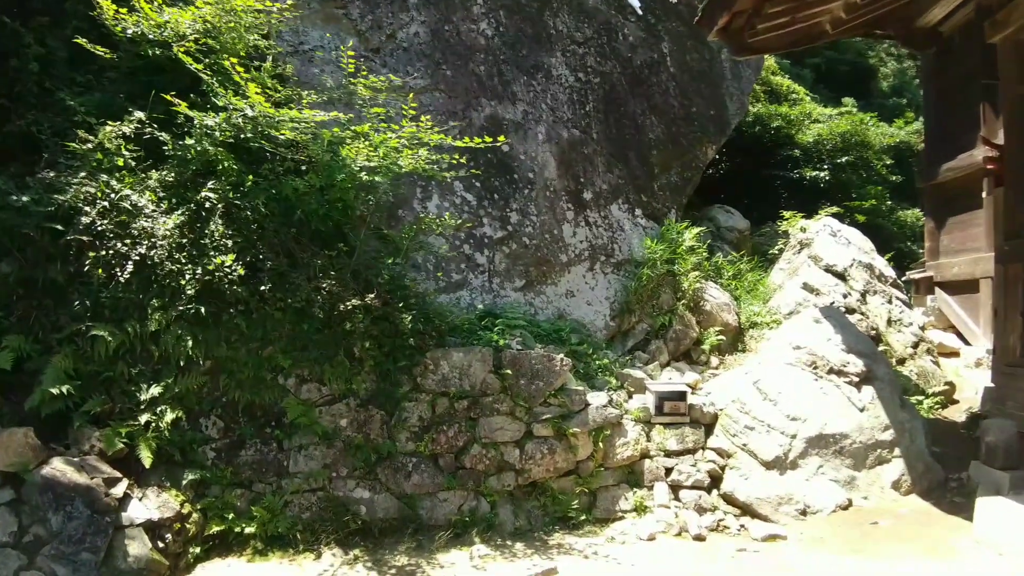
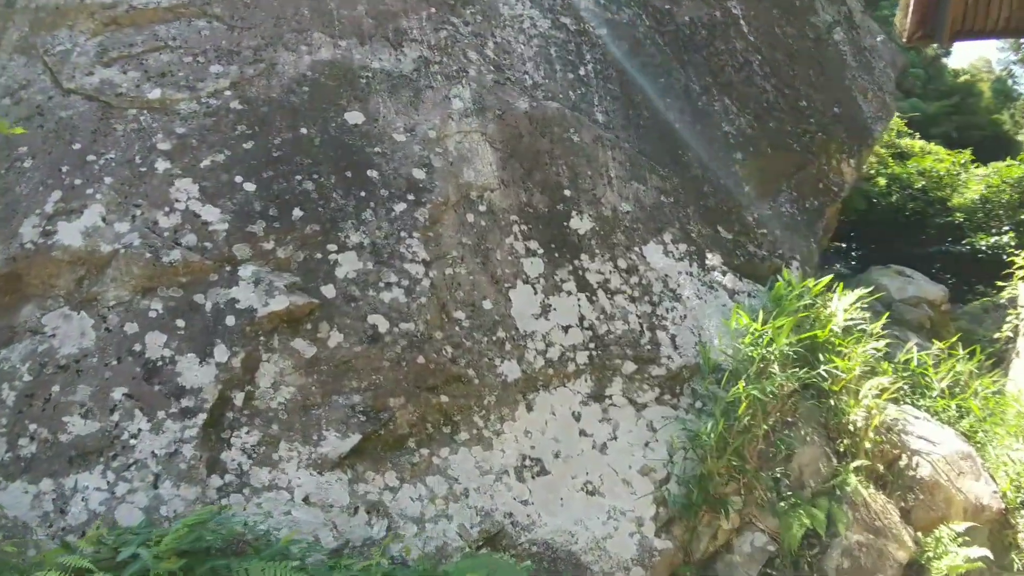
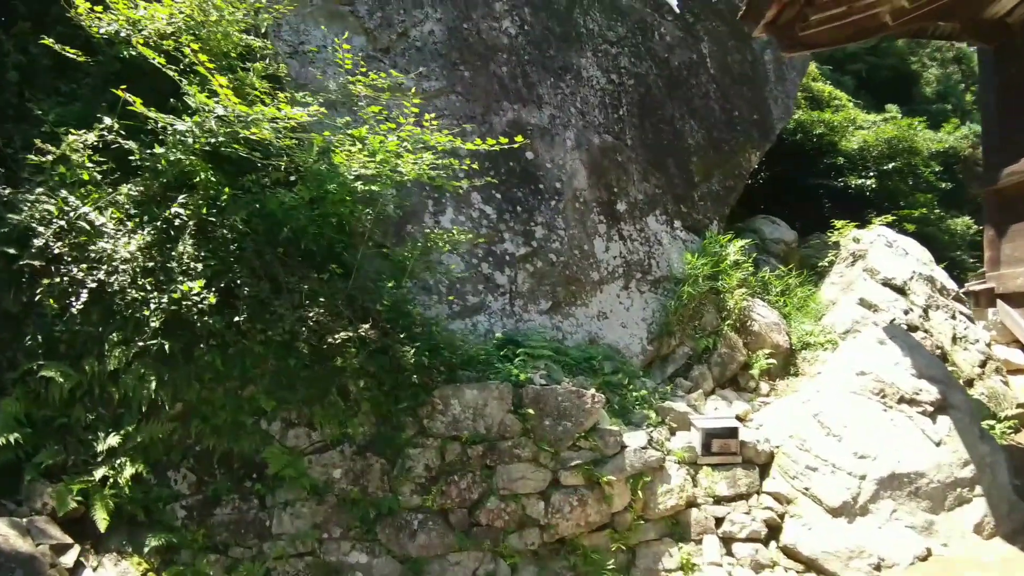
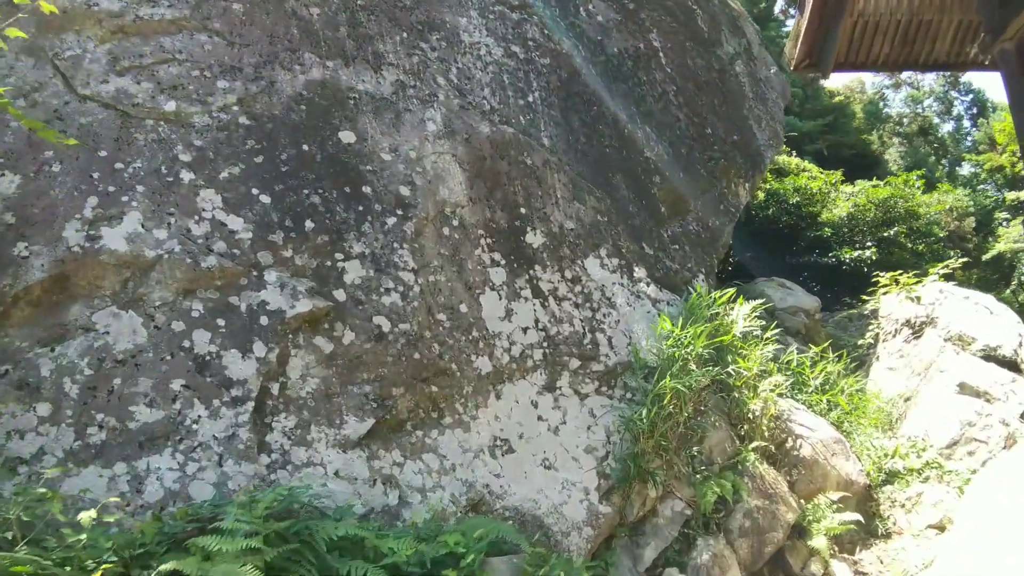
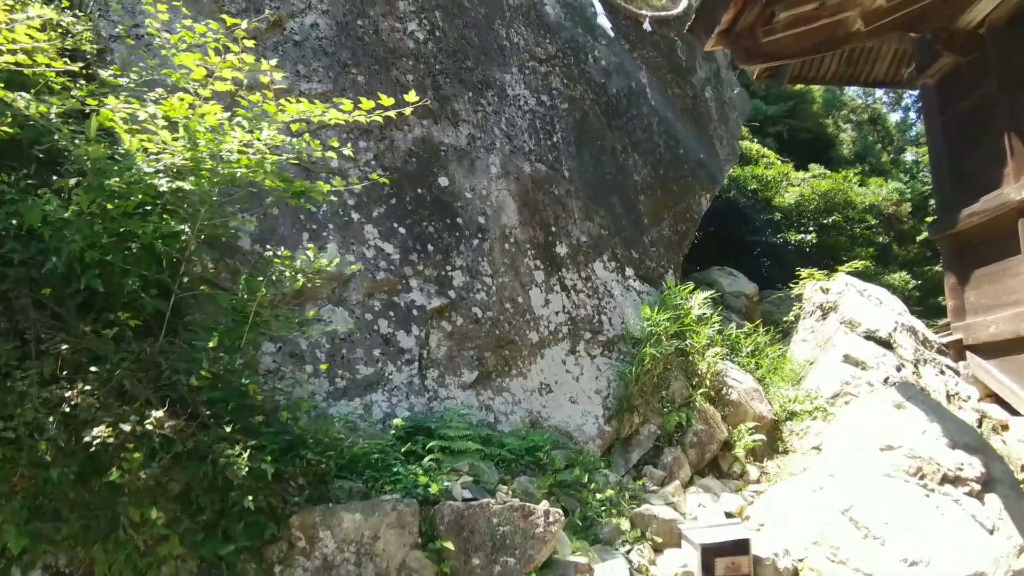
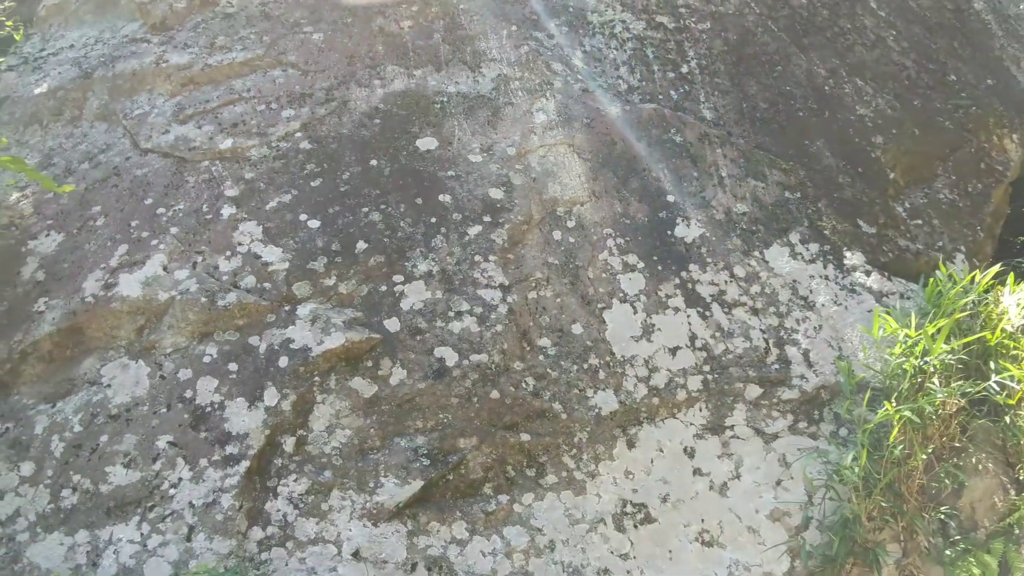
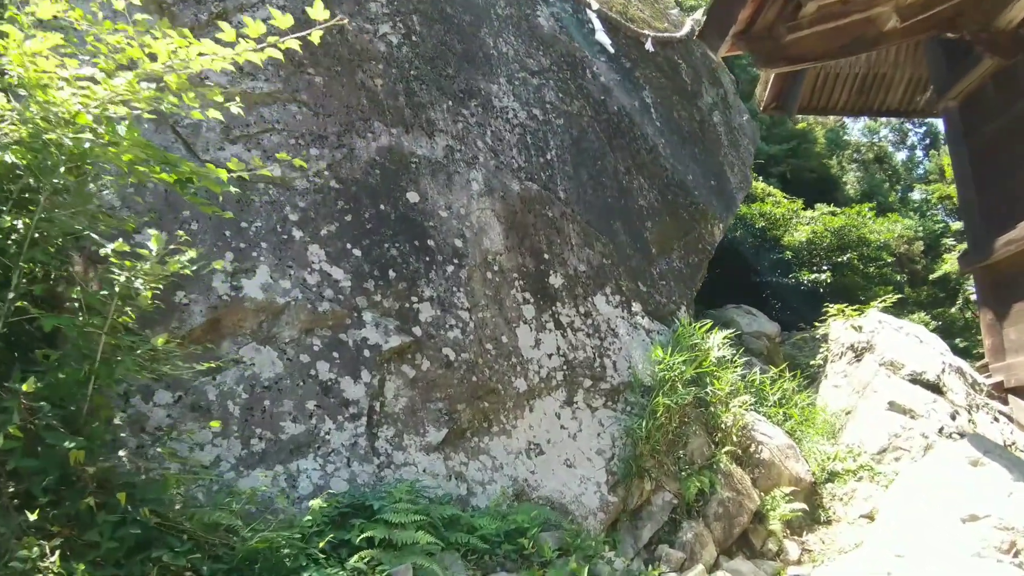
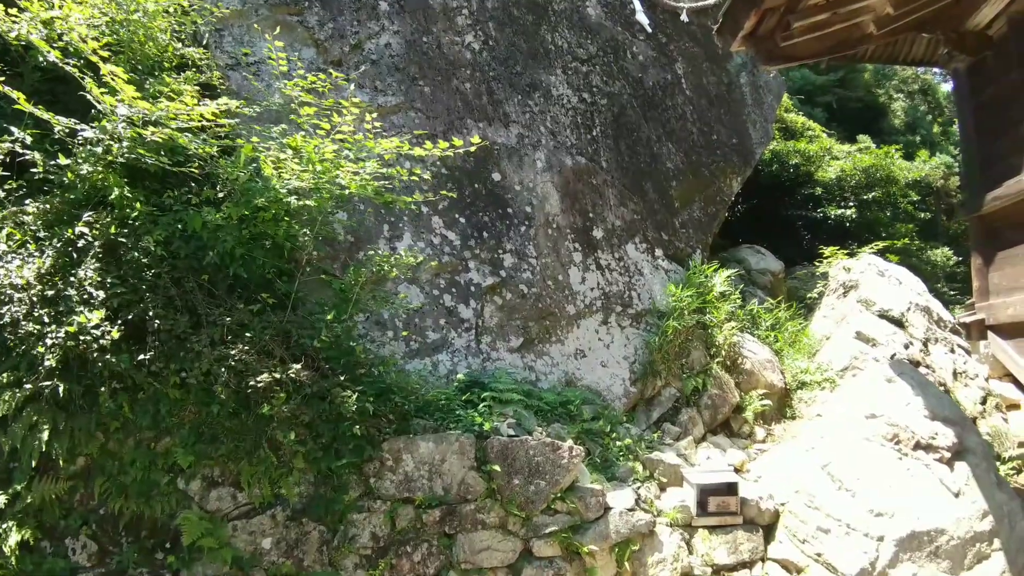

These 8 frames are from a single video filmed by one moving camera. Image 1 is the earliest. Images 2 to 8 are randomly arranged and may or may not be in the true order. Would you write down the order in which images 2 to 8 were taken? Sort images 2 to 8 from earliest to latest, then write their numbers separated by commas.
3, 8, 5, 7, 4, 2, 6
